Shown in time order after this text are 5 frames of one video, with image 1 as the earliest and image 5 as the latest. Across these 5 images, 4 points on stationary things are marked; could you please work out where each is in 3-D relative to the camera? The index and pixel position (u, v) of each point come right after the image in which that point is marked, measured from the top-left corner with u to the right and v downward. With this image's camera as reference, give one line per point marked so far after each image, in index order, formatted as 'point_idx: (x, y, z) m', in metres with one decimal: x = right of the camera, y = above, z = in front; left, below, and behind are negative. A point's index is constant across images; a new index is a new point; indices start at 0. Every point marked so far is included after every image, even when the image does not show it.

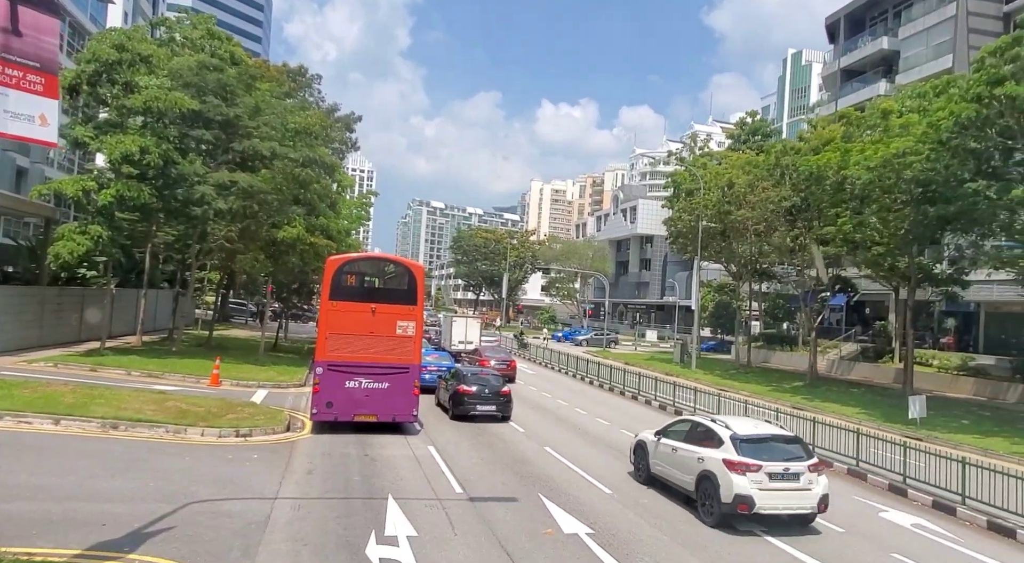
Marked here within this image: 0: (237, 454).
0: (-5.8, -3.6, +14.5) m
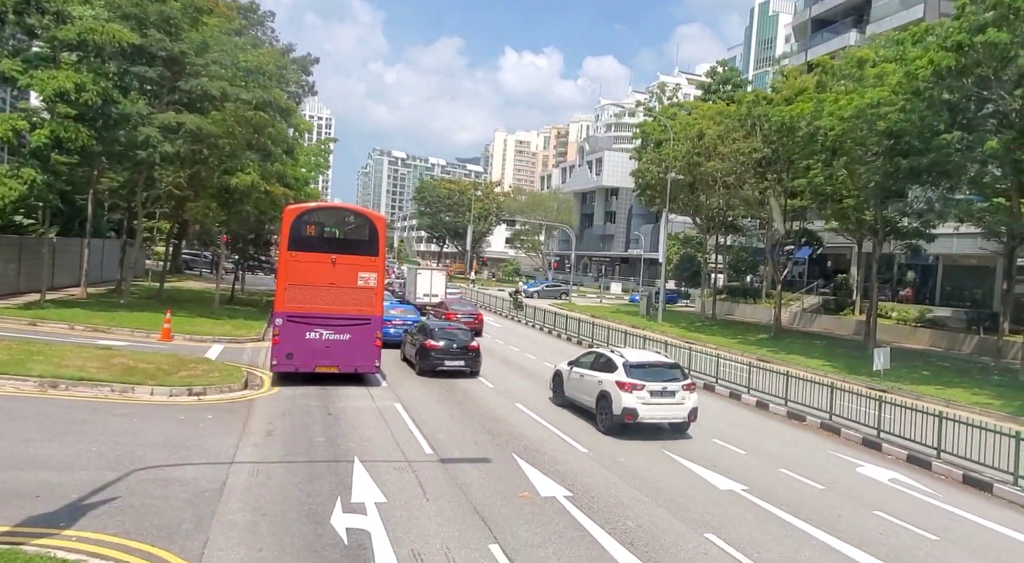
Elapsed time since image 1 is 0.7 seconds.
0: (-6.4, -2.6, +13.6) m
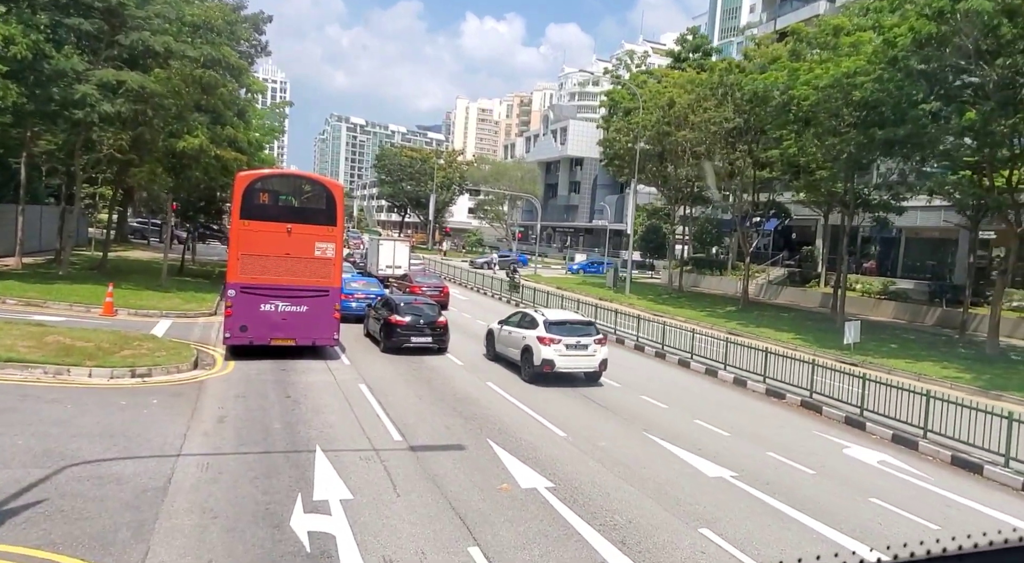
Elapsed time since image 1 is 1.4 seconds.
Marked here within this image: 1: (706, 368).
0: (-6.8, -2.1, +12.4) m
1: (+5.4, -2.4, +19.0) m
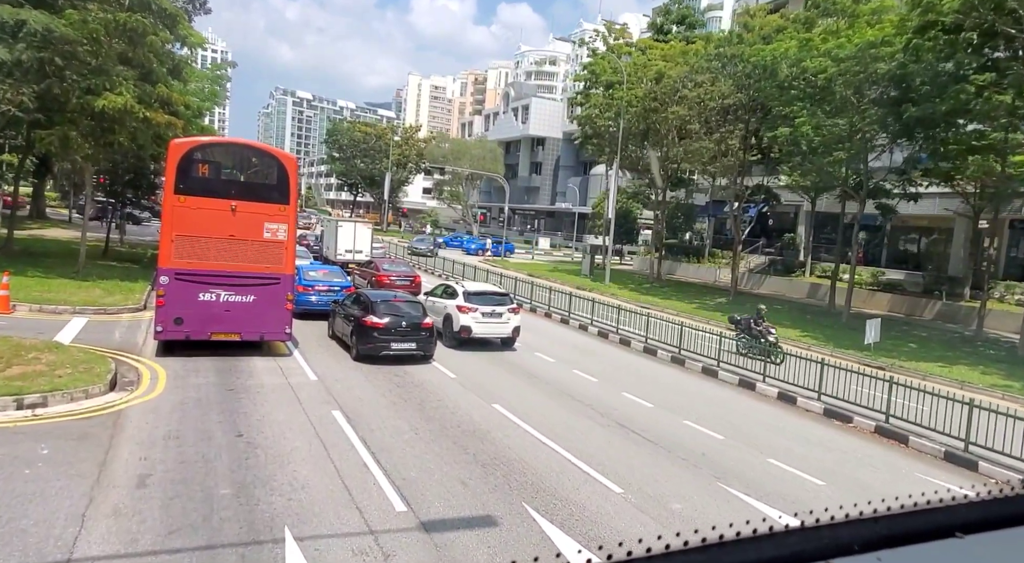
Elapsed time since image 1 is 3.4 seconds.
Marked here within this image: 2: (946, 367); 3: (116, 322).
0: (-6.3, -2.1, +8.7) m
1: (+5.3, -2.3, +16.3) m
2: (+12.8, -2.6, +20.2) m
3: (-10.2, -1.0, +17.9) m
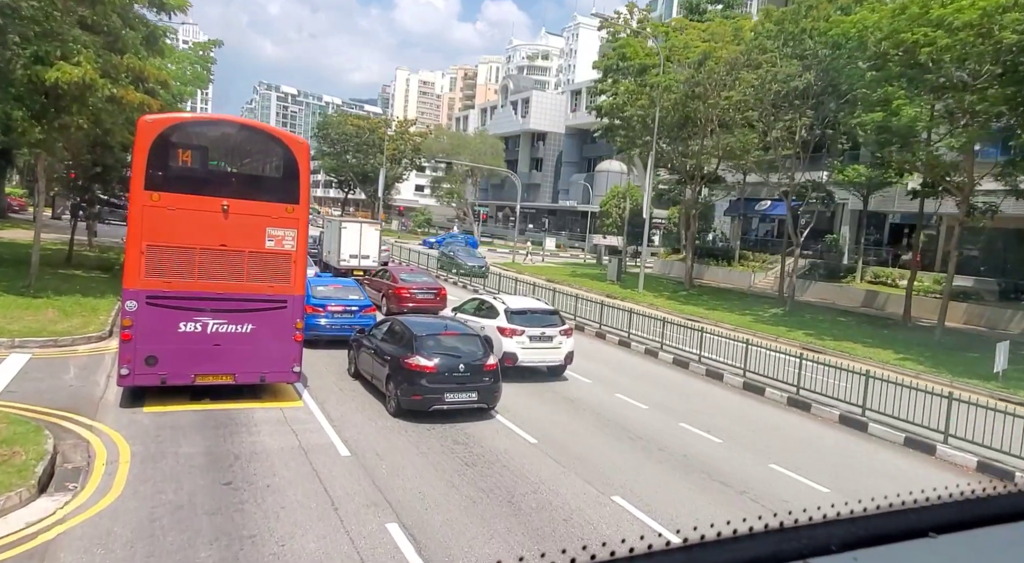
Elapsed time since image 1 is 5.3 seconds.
0: (-4.6, -2.6, +4.6) m
1: (+6.9, -2.7, +12.3) m
2: (+14.3, -3.0, +16.5) m
3: (-8.7, -1.5, +13.6) m
